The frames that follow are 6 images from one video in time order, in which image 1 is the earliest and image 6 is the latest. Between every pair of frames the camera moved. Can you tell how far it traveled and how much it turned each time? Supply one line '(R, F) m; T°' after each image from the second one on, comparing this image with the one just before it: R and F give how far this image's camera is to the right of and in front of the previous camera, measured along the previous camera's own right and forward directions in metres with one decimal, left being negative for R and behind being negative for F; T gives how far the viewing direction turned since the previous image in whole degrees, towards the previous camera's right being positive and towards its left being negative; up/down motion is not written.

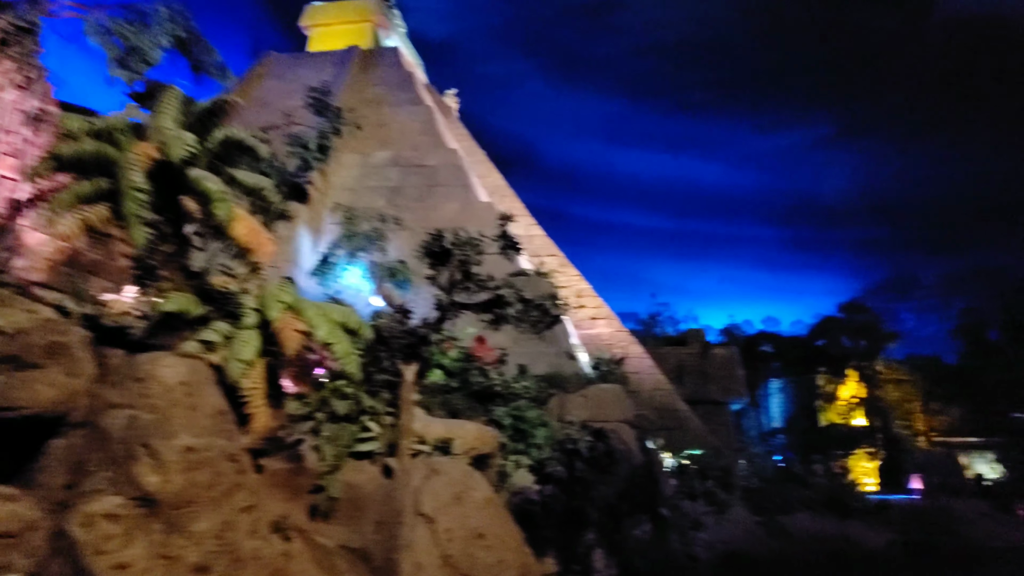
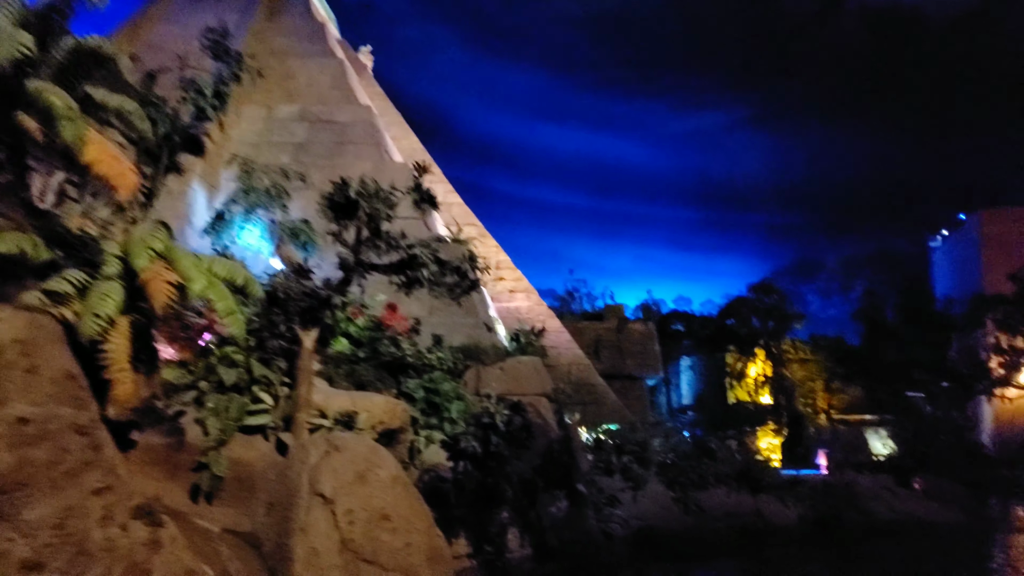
(0.0, +0.5) m; +6°
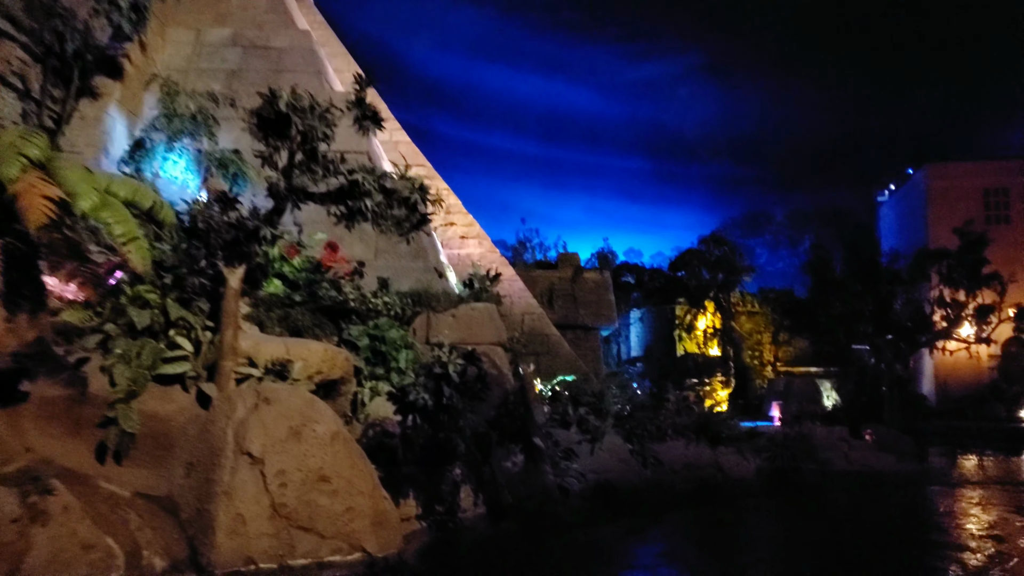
(0.0, +0.6) m; +4°
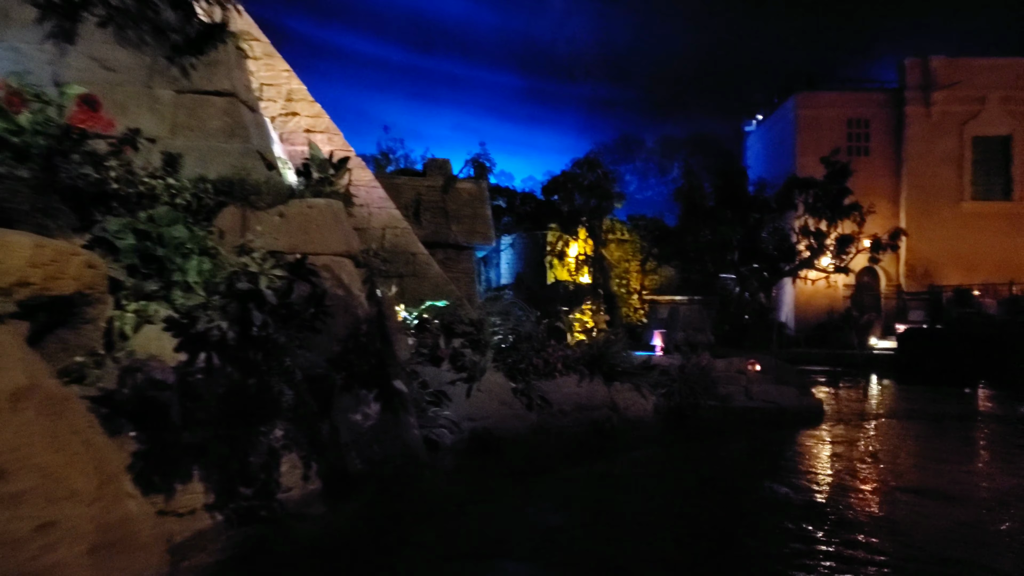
(+0.1, +2.0) m; +10°
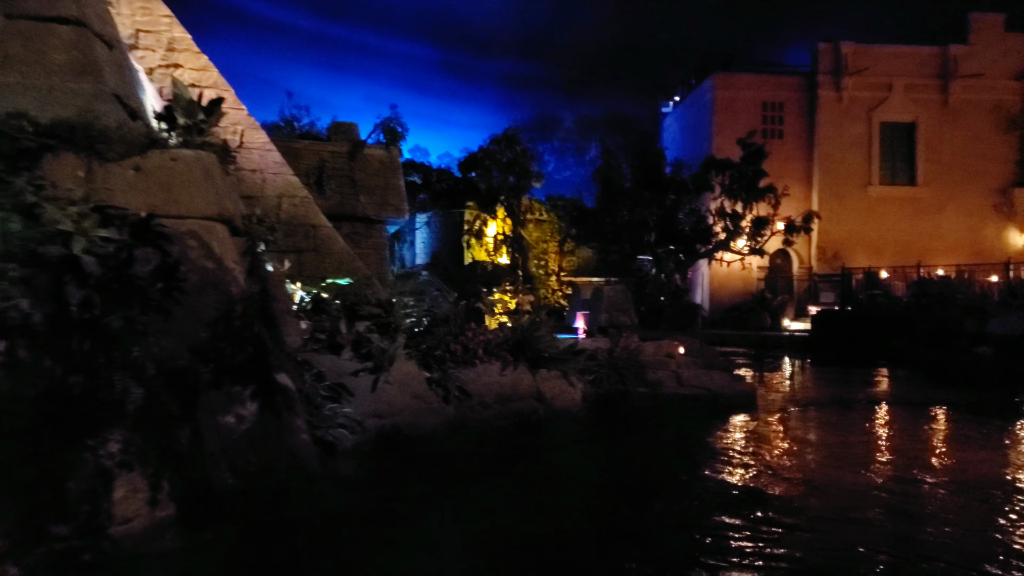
(0.0, +0.9) m; +6°
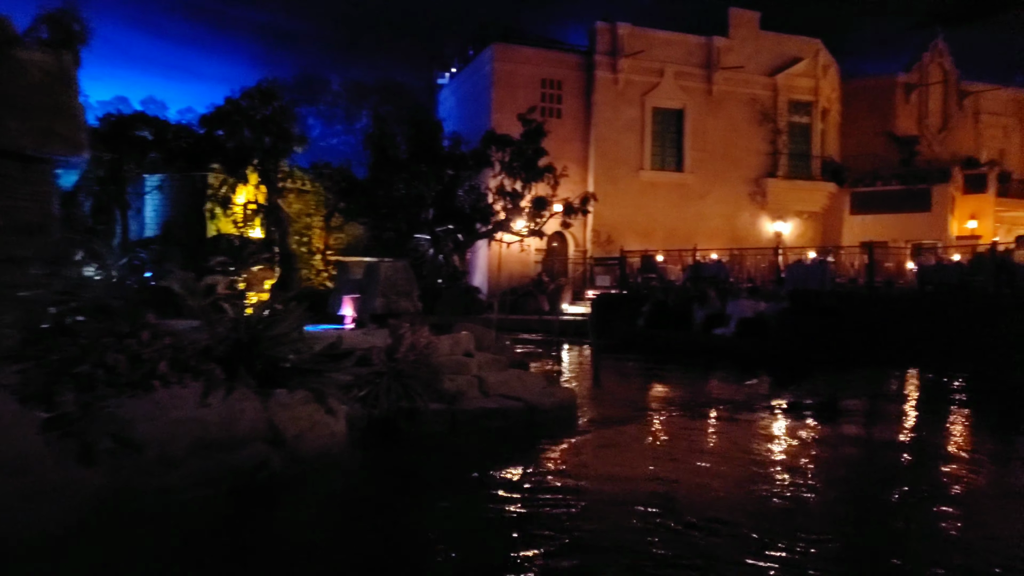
(+0.2, +2.6) m; +16°
